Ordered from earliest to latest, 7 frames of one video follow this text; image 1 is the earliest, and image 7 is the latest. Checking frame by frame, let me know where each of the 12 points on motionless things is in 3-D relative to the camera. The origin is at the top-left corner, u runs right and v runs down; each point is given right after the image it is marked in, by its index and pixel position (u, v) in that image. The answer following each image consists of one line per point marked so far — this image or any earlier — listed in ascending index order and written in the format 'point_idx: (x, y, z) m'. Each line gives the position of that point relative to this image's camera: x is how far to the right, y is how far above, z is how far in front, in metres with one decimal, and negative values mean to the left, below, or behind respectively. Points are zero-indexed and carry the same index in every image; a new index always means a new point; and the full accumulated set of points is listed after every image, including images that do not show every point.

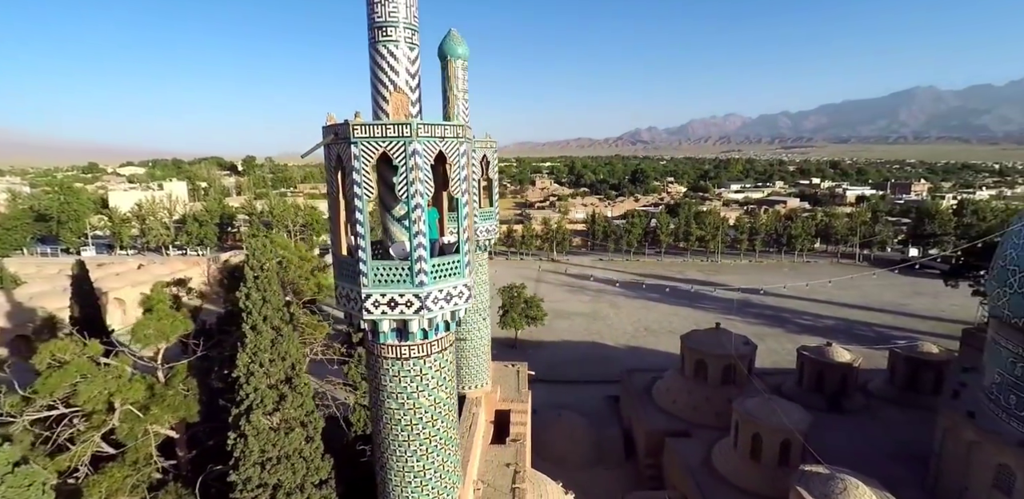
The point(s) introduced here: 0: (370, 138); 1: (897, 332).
0: (-1.1, +0.9, +4.0) m
1: (+13.5, -2.9, +18.5) m
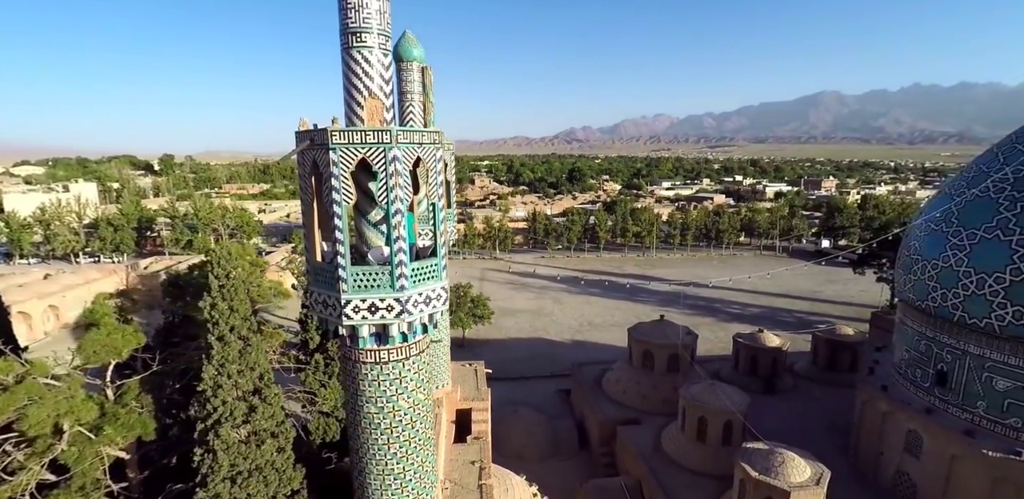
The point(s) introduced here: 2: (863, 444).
0: (-1.2, +0.8, +4.1) m
1: (+11.5, -2.6, +20.2) m
2: (+5.9, -3.3, +8.9) m
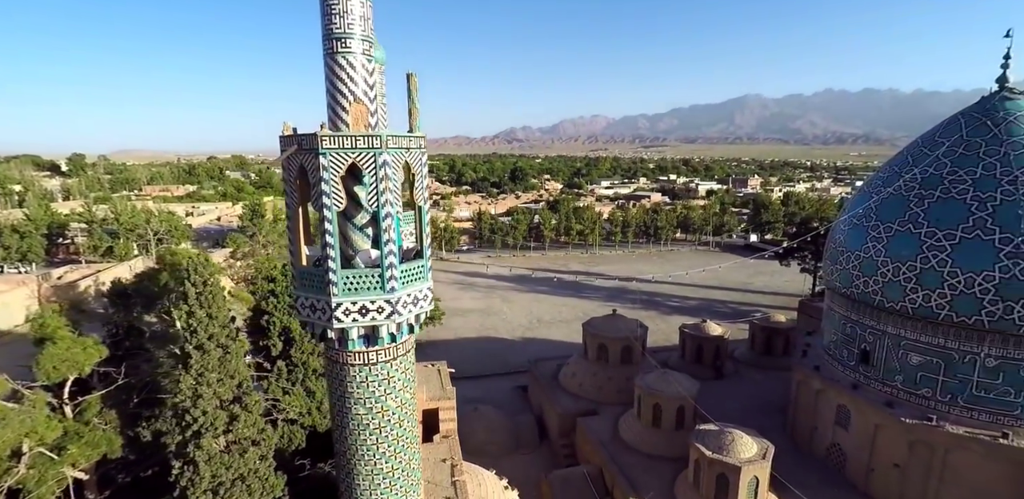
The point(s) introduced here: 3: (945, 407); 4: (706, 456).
0: (-1.3, +0.8, +4.1) m
1: (+9.6, -2.4, +21.6) m
2: (+5.3, -3.2, +9.8) m
3: (+6.4, -2.3, +7.8) m
4: (+2.9, -3.1, +8.0) m
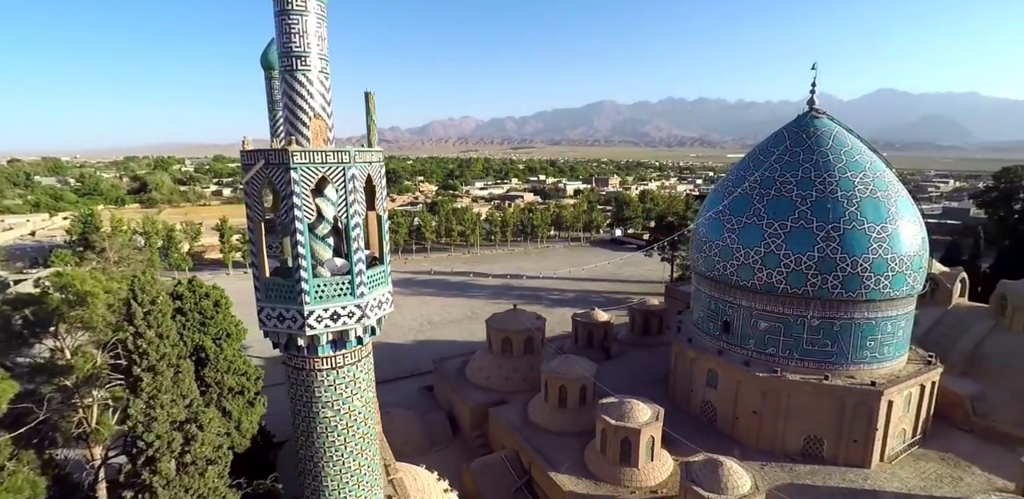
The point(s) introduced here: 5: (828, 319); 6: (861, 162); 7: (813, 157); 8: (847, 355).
0: (-1.6, +0.7, +4.3) m
1: (+4.8, -2.1, +23.9) m
2: (+3.6, -3.0, +11.5) m
3: (+5.1, -2.0, +9.8) m
4: (+1.7, -3.1, +9.2) m
5: (+5.7, -1.2, +9.5) m
6: (+6.5, +1.6, +9.9) m
7: (+5.7, +1.8, +10.1) m
8: (+6.0, -1.9, +9.5) m
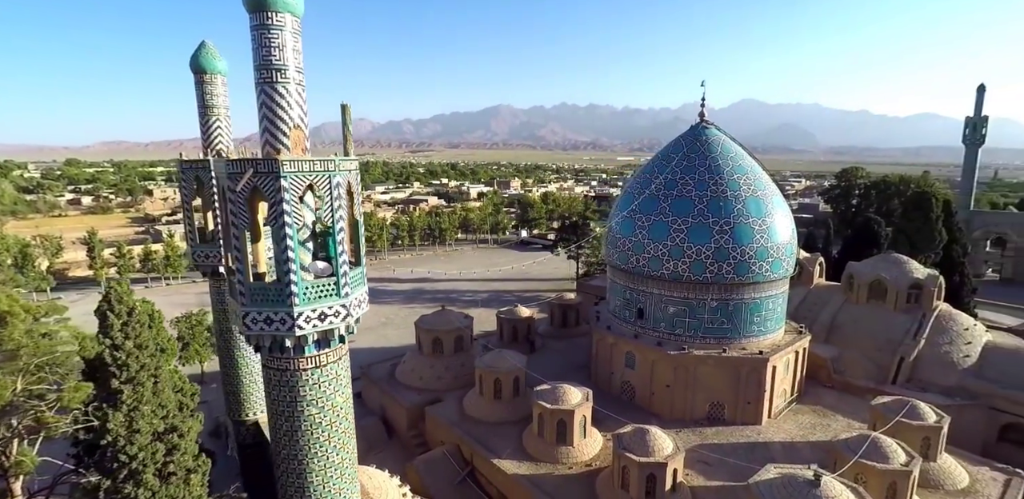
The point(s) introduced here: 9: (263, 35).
0: (-1.8, +0.7, +4.5) m
1: (+0.8, -2.1, +25.0) m
2: (+2.1, -2.9, +12.5) m
3: (+3.8, -1.9, +11.2) m
4: (+0.7, -3.0, +10.0) m
5: (+4.4, -1.1, +11.0) m
6: (+5.1, +1.8, +11.6) m
7: (+4.2, +1.9, +11.6) m
8: (+4.8, -1.7, +11.2) m
9: (-2.2, +1.9, +4.7) m
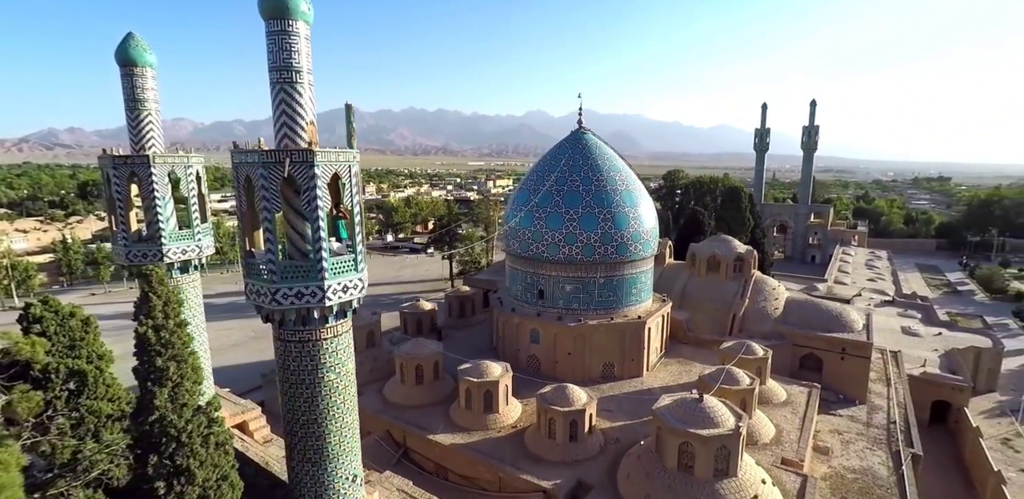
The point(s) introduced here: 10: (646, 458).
0: (-1.8, +0.9, +5.2) m
1: (-4.9, -2.1, +25.6) m
2: (-0.2, -2.7, +14.0) m
3: (+1.8, -1.5, +13.2) m
4: (-0.8, -2.8, +11.1) m
5: (+2.4, -0.7, +13.2) m
6: (+2.8, +2.2, +13.9) m
7: (+2.0, +2.3, +13.7) m
8: (+2.8, -1.3, +13.4) m
9: (-2.3, +2.1, +5.2) m
10: (+2.3, -3.7, +9.2) m
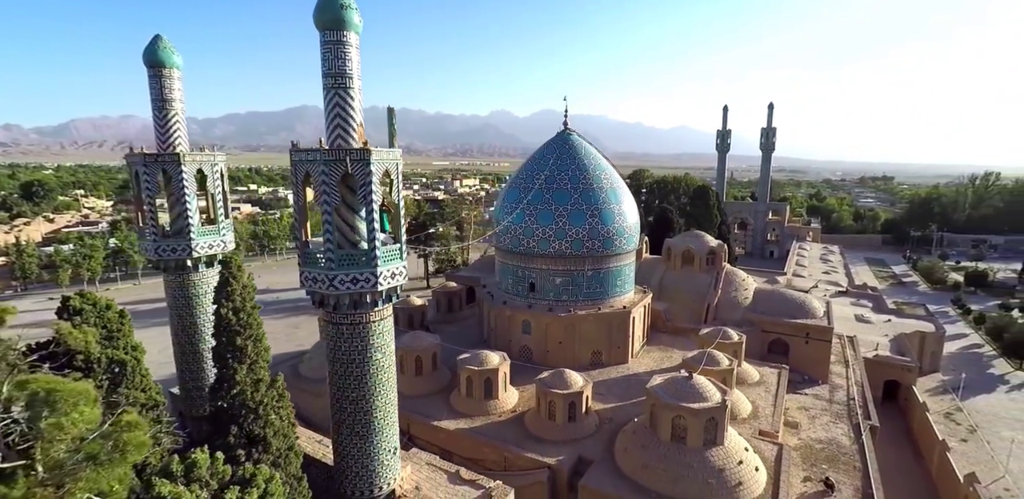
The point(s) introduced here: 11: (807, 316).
0: (-1.5, +1.0, +5.8) m
1: (-6.0, -2.0, +25.9) m
2: (-0.4, -2.5, +14.6) m
3: (+1.6, -1.4, +14.0) m
4: (-0.8, -2.7, +11.7) m
5: (+2.2, -0.5, +14.0) m
6: (+2.5, +2.4, +14.8) m
7: (+1.7, +2.4, +14.5) m
8: (+2.6, -1.2, +14.3) m
9: (-1.9, +2.2, +5.8) m
10: (+2.5, -3.5, +10.1) m
11: (+8.8, -2.0, +15.8) m
